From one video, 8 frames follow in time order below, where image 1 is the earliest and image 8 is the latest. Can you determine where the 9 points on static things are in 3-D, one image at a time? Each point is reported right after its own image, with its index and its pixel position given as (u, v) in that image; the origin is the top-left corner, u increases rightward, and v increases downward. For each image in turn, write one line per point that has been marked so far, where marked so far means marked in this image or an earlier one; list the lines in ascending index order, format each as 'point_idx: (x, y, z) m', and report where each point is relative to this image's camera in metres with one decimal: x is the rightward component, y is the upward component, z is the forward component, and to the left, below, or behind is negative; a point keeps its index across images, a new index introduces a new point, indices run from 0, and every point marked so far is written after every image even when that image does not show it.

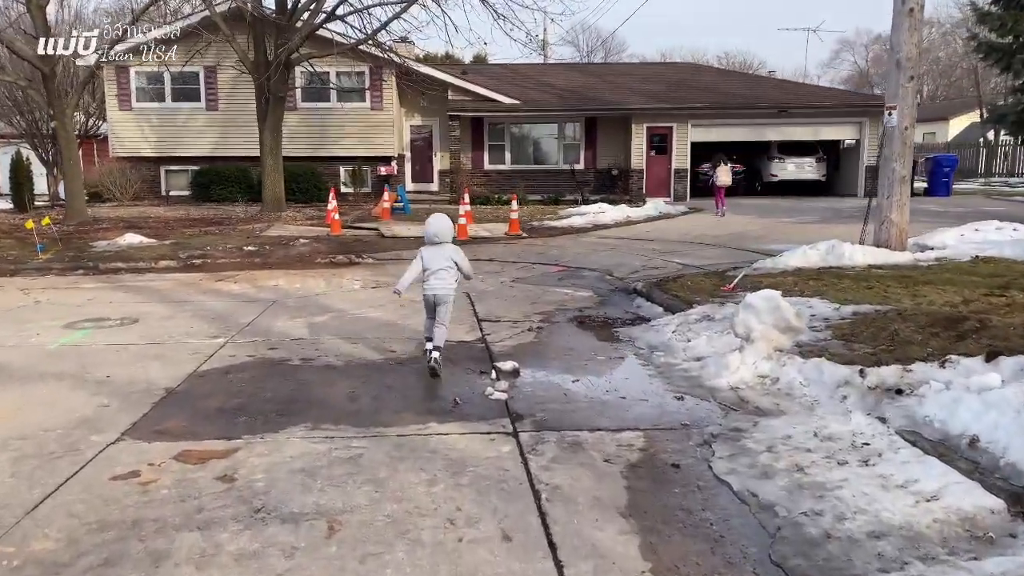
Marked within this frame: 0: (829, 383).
0: (+1.9, -0.6, +4.9) m
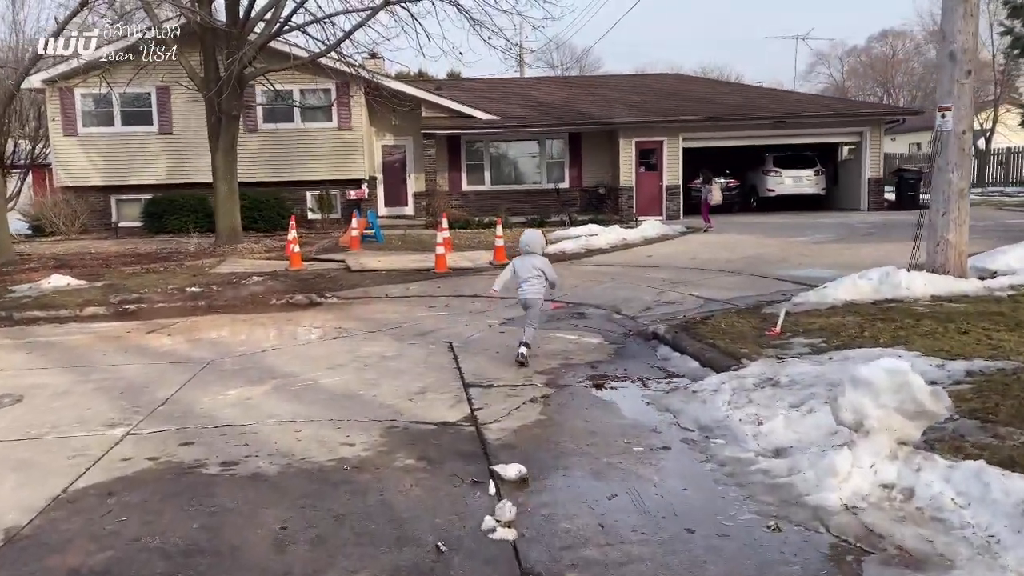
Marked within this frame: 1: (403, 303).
0: (+1.9, -0.8, +3.2) m
1: (-1.4, -0.2, +10.5) m
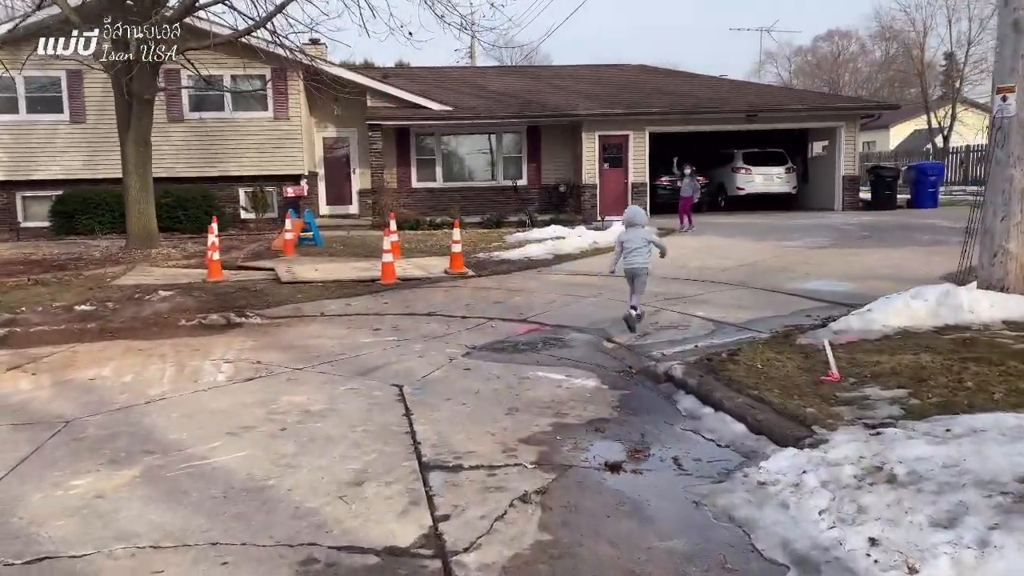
0: (+2.0, -1.0, +1.5) m
1: (-1.7, -0.4, +8.6) m
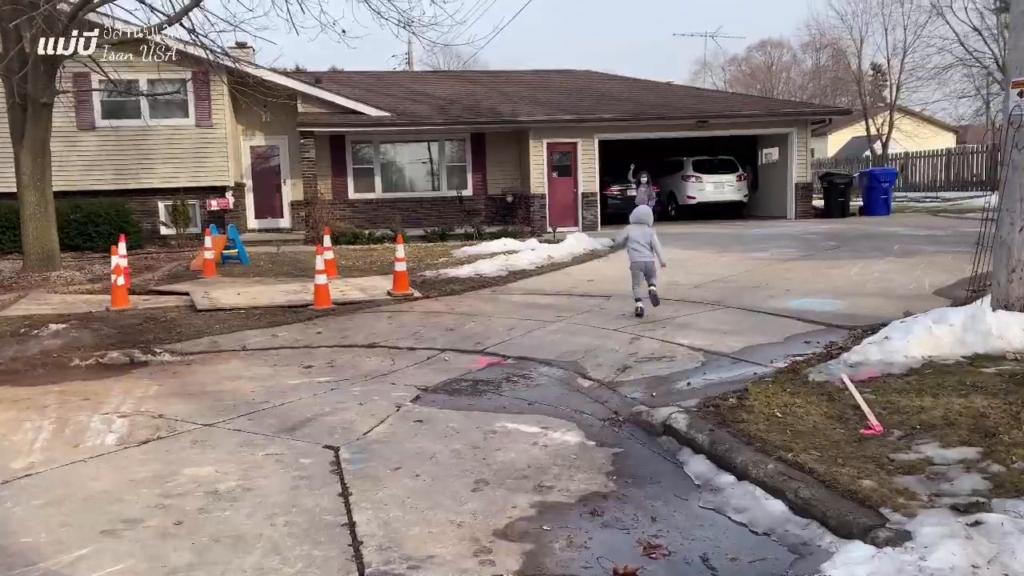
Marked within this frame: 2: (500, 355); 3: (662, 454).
0: (+2.1, -1.2, +0.6) m
1: (-2.1, -0.7, +7.3) m
2: (-0.1, -0.6, +7.1) m
3: (+0.8, -0.9, +4.4) m
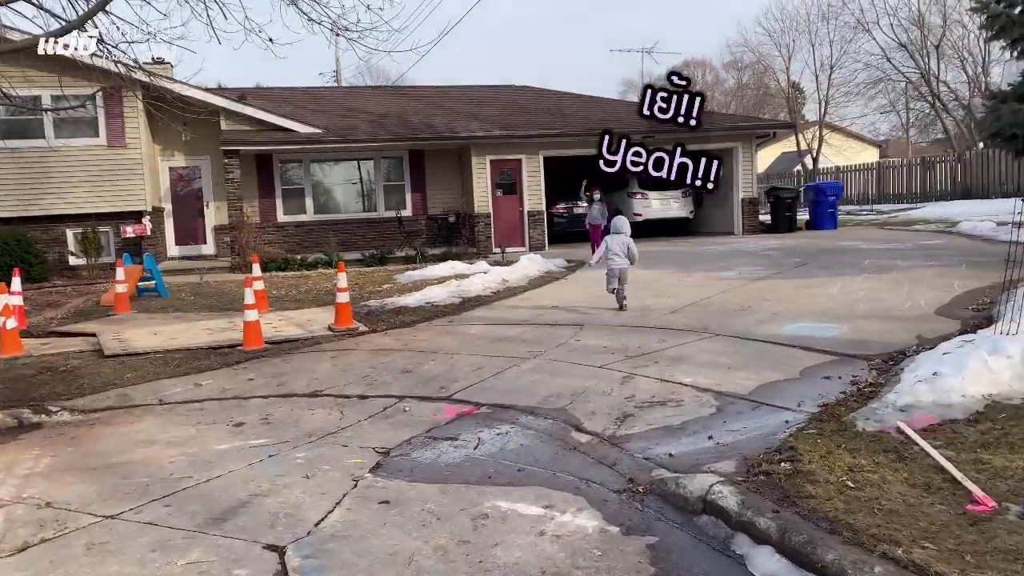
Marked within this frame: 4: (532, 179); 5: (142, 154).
0: (+2.4, -1.2, -0.3) m
1: (-2.3, -1.0, +6.1) m
2: (-0.3, -0.8, +6.0) m
3: (+0.8, -1.0, +3.4) m
4: (+0.5, +2.5, +19.1) m
5: (-7.4, +2.7, +16.8) m
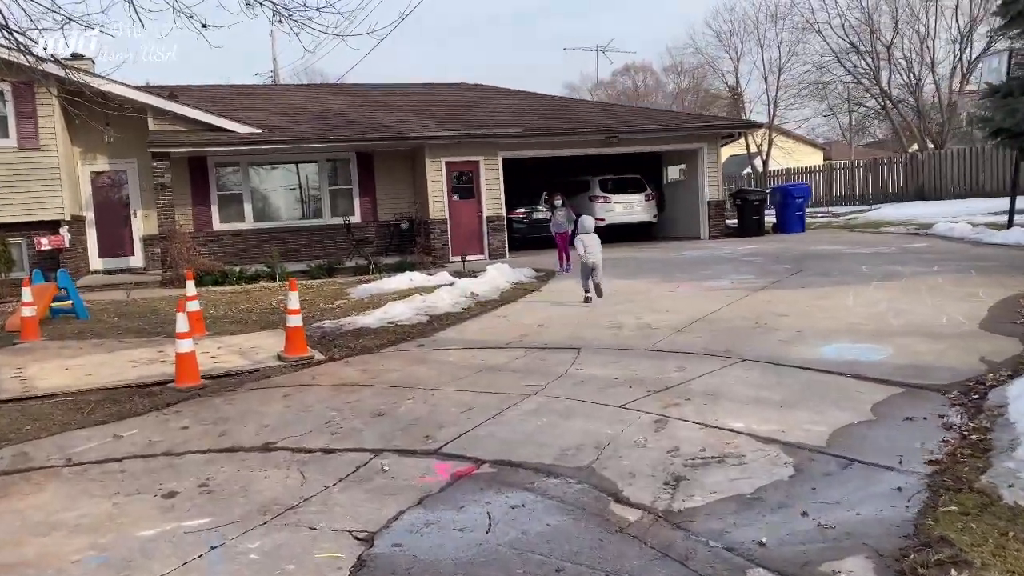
0: (+2.9, -1.3, -1.3) m
1: (-2.3, -1.2, +4.7) m
2: (-0.3, -1.0, +4.8) m
3: (+1.0, -1.2, +2.3) m
4: (-0.5, +2.3, +17.9) m
5: (-8.2, +2.4, +15.0) m
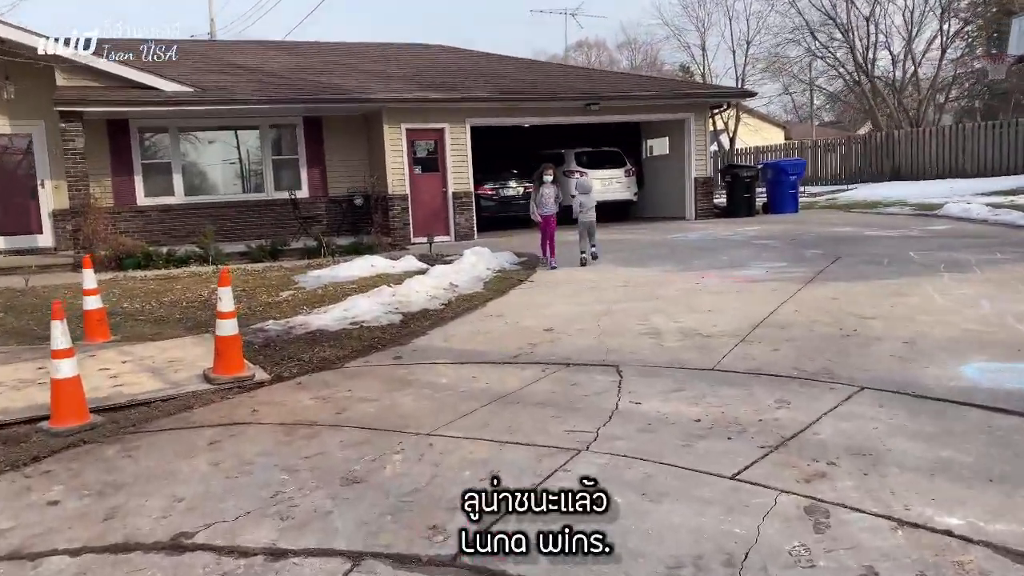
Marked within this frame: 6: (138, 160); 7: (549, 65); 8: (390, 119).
0: (+3.5, -1.5, -3.0) m
1: (-2.0, -1.2, +2.6) m
2: (0.0, -1.0, +2.9) m
3: (+1.5, -1.3, +0.5) m
4: (-1.0, +2.6, +15.8) m
5: (-8.5, +2.6, +12.5) m
6: (-6.5, +2.3, +14.6) m
7: (+0.8, +5.1, +19.2) m
8: (-2.2, +3.0, +15.2) m
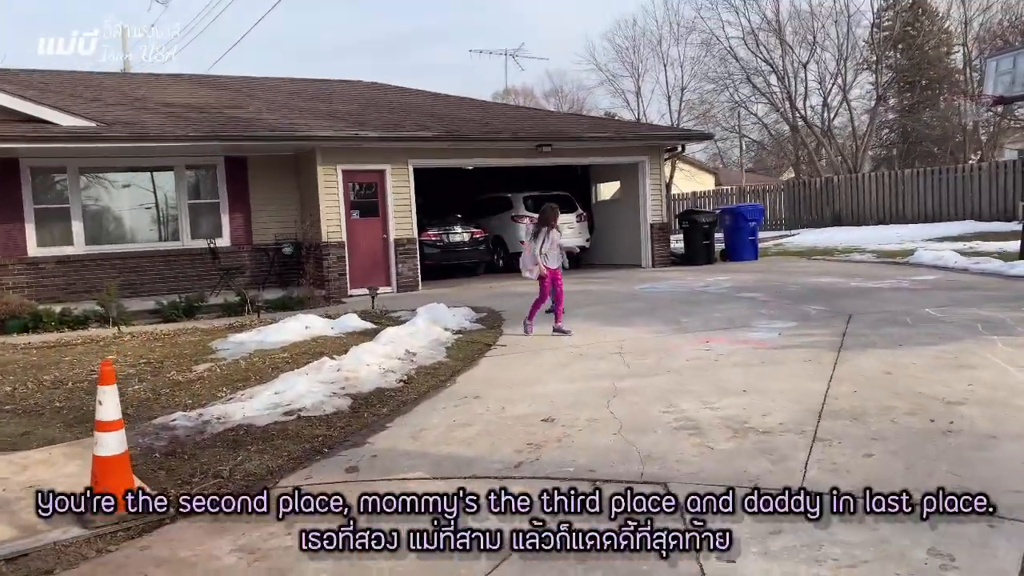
0: (+4.3, -1.4, -4.3) m
1: (-1.7, -1.5, +0.9) m
2: (+0.3, -1.3, +1.3) m
3: (+1.9, -1.4, -1.0) m
4: (-1.9, +1.6, +14.3) m
5: (-9.1, +1.7, +10.3) m
6: (-7.3, +1.3, +12.6) m
7: (-0.4, +4.0, +17.9) m
8: (-3.0, +2.1, +13.6) m
